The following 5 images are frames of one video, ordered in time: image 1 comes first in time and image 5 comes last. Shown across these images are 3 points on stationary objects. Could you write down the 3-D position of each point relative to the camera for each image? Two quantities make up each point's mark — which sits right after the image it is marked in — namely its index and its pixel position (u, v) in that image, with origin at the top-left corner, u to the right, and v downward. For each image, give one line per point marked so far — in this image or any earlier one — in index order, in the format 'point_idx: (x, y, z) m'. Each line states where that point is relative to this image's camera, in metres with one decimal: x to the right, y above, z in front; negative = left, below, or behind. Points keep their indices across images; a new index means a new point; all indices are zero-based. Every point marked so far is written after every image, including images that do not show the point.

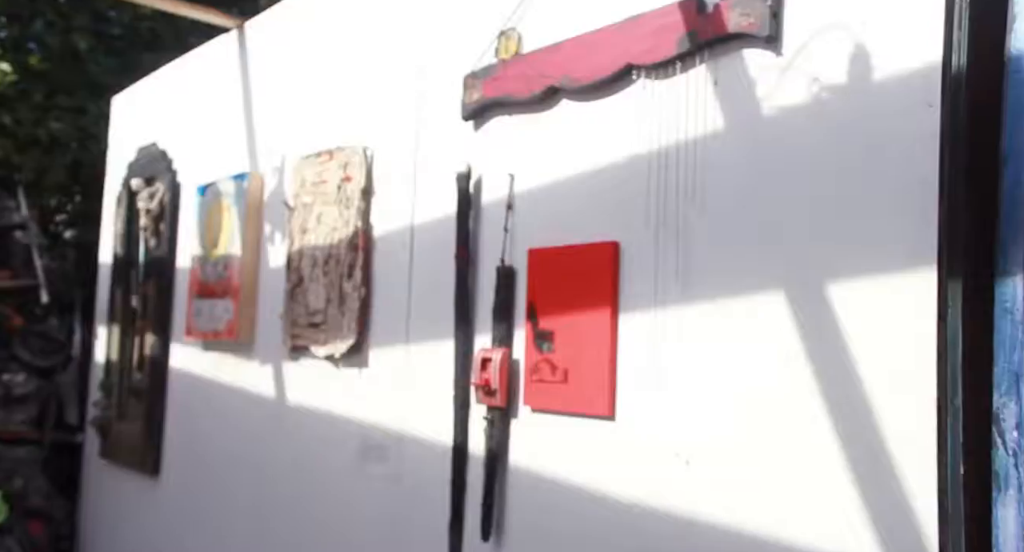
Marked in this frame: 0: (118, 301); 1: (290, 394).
0: (-2.2, -0.1, +5.3) m
1: (-0.9, -0.5, +3.8) m
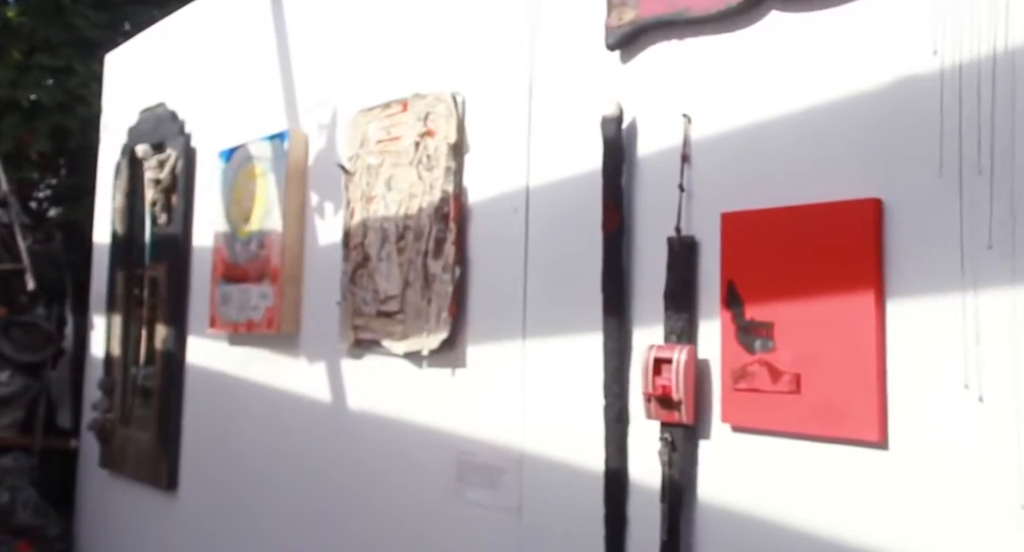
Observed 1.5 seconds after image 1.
0: (-1.9, -0.1, +4.5) m
1: (-0.5, -0.4, +3.1) m
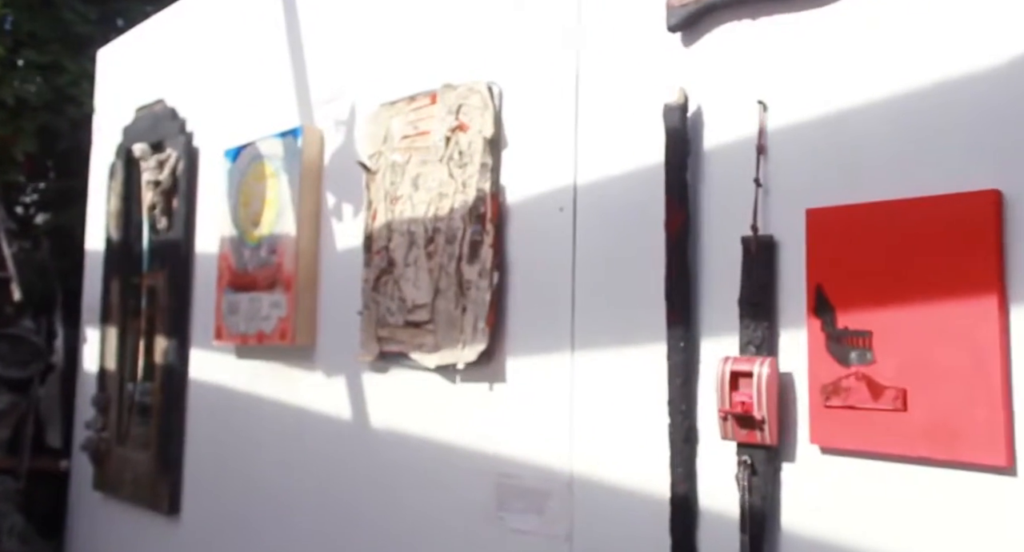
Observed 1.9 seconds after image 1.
0: (-1.8, -0.1, +4.3) m
1: (-0.4, -0.4, +2.8) m
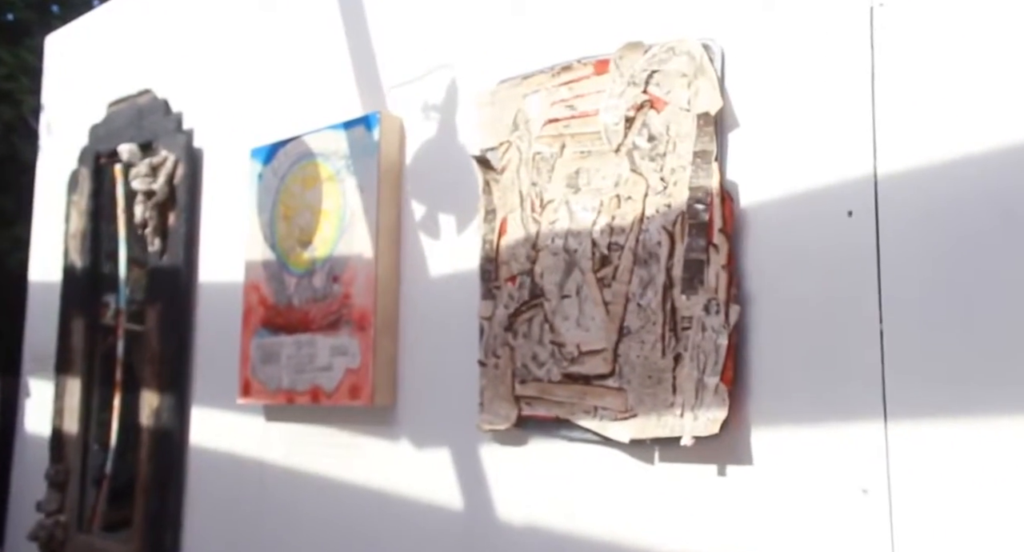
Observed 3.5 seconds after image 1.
0: (-1.6, -0.2, +3.4) m
1: (0.0, -0.5, +2.0) m
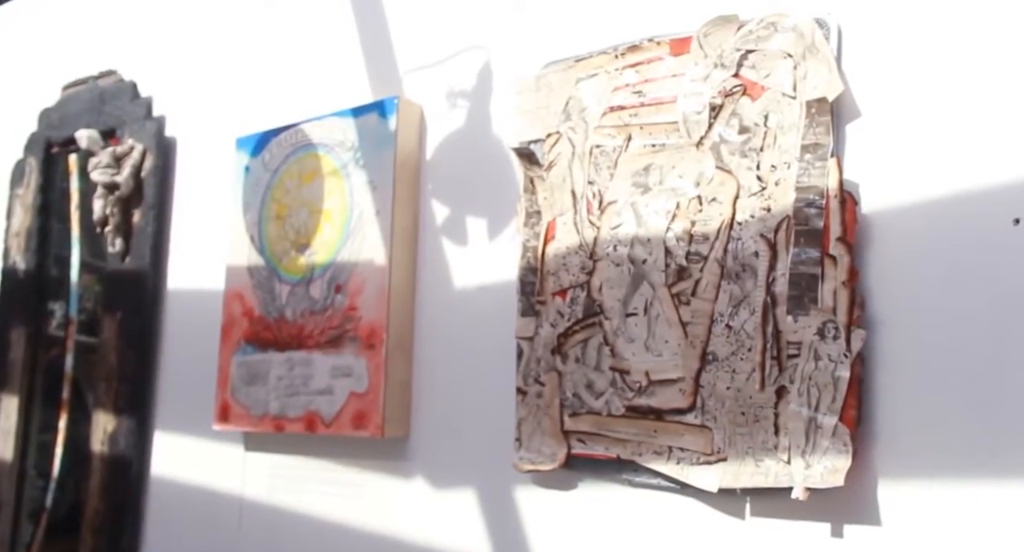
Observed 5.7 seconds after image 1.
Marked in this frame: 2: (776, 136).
0: (-1.5, -0.2, +2.9) m
1: (+0.1, -0.5, +1.7) m
2: (+0.4, +0.2, +1.5) m
